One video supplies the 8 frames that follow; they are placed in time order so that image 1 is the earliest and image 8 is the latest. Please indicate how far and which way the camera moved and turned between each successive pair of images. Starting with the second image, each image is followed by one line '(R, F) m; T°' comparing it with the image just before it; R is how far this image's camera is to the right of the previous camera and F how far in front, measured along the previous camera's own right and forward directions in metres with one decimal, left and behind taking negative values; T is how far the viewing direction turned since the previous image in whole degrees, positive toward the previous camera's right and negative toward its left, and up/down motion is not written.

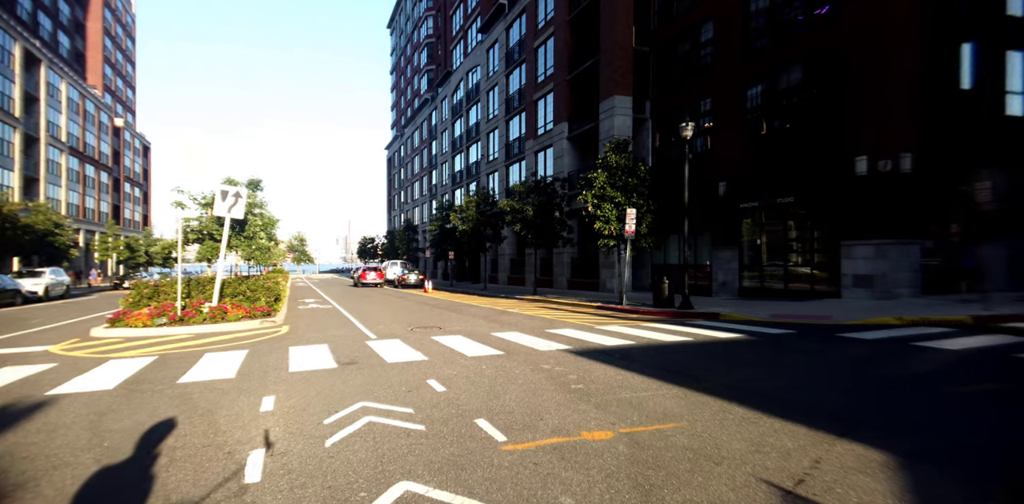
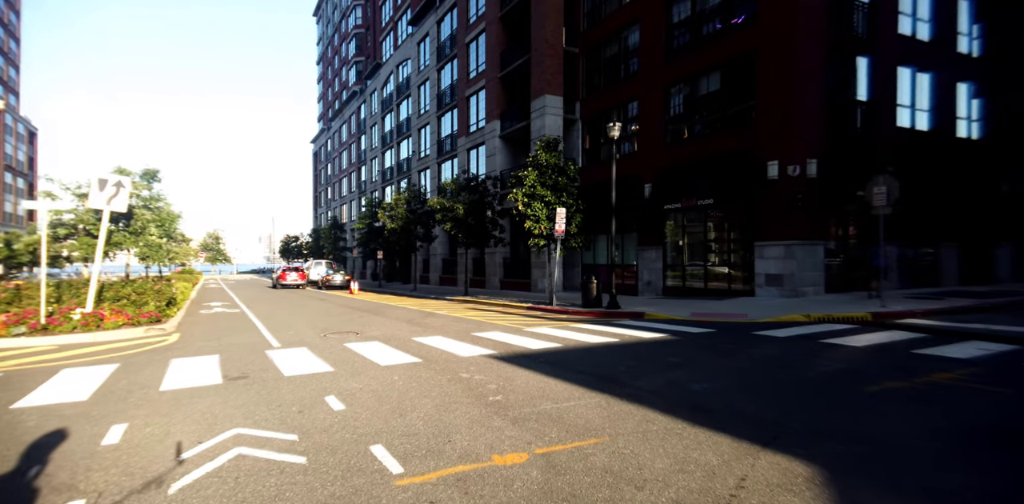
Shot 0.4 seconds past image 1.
(+0.2, +0.4) m; +7°
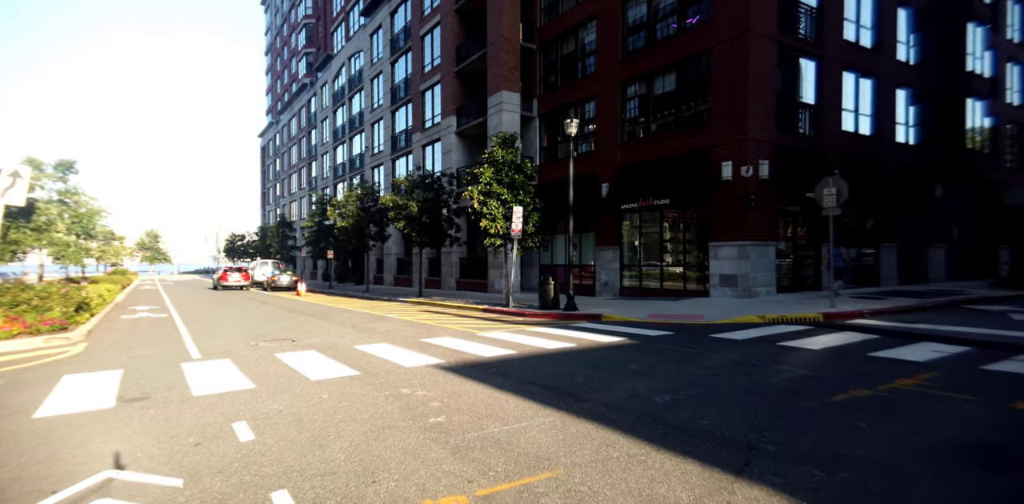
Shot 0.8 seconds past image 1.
(+0.1, +0.5) m; +4°
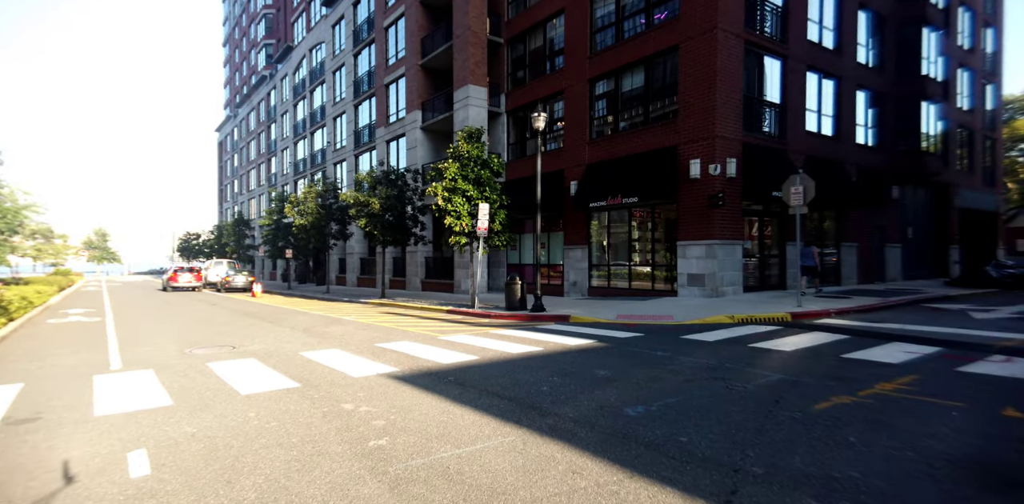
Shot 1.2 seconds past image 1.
(+0.1, +0.5) m; +3°
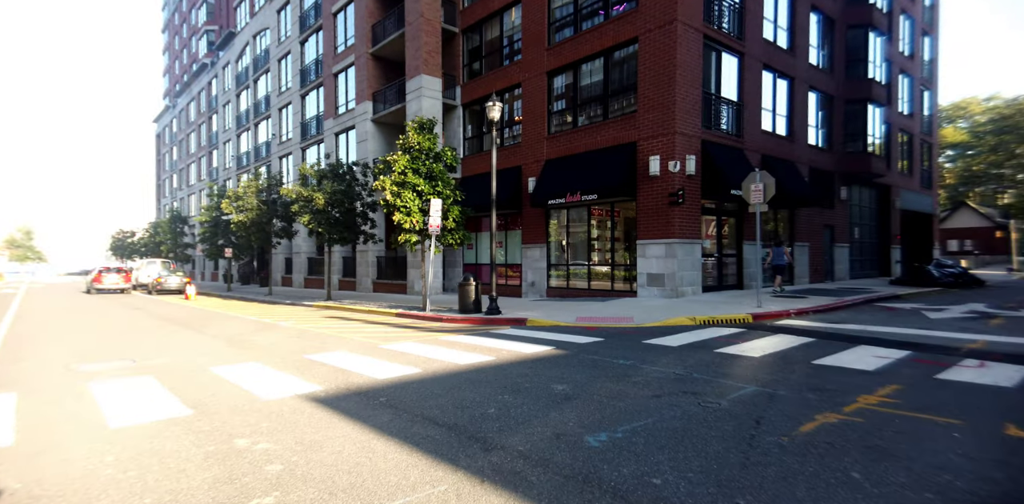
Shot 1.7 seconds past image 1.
(+0.2, +0.8) m; +4°
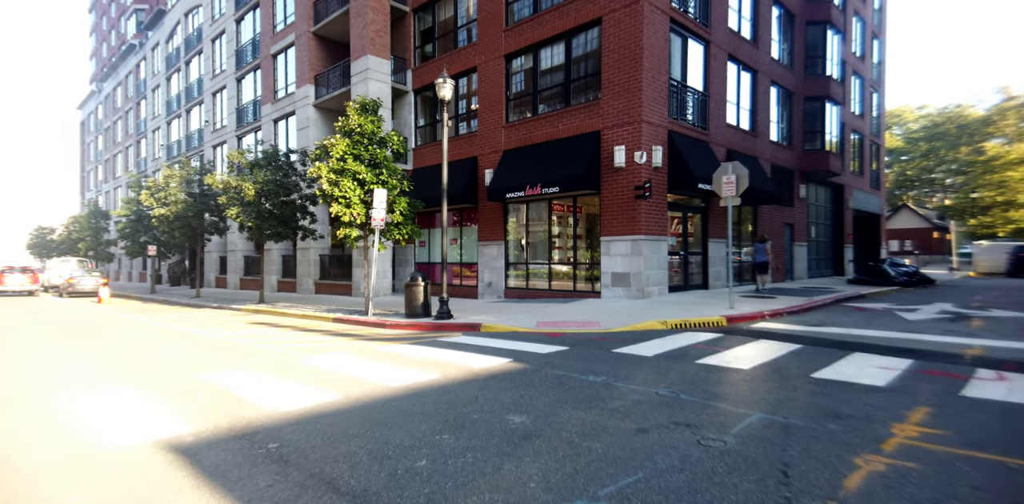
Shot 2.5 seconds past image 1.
(+0.1, +1.3) m; +5°
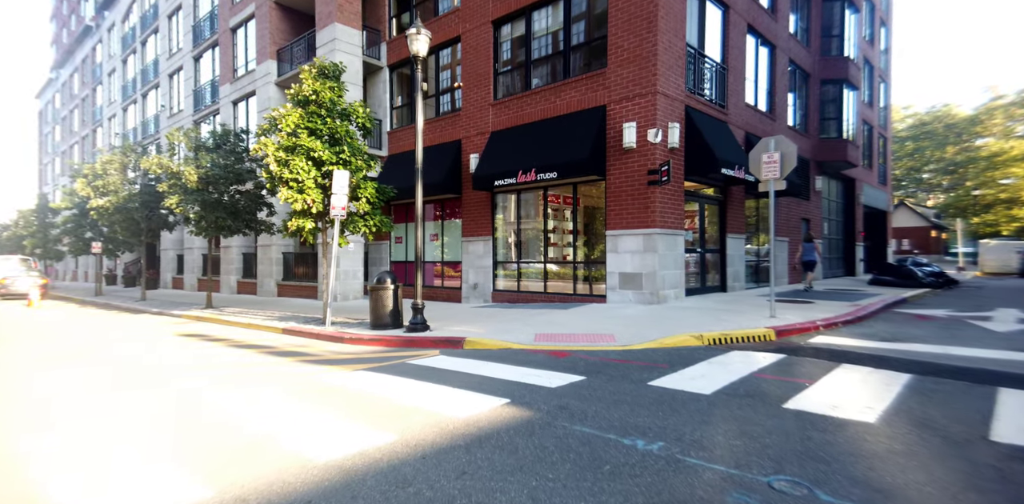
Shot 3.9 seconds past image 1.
(-0.1, +2.2) m; +2°
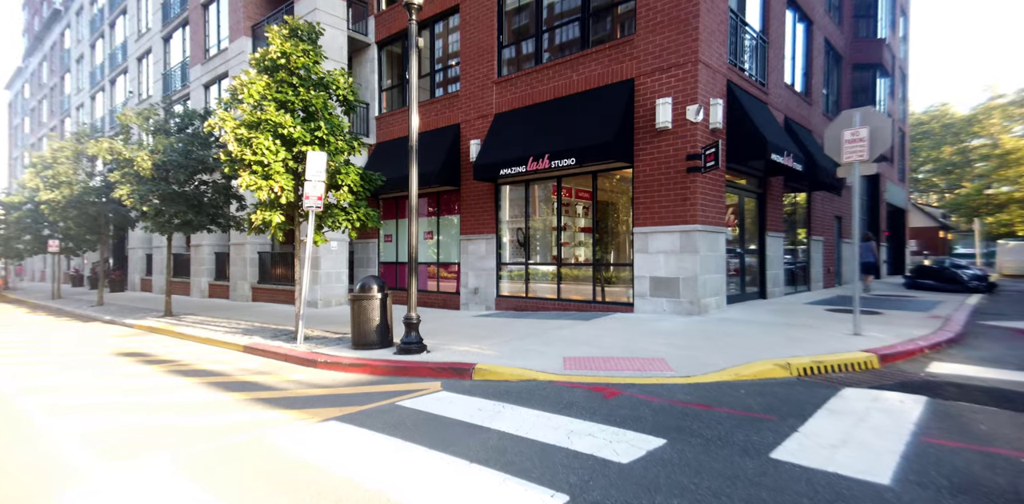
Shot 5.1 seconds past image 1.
(-0.4, +1.9) m; +1°
